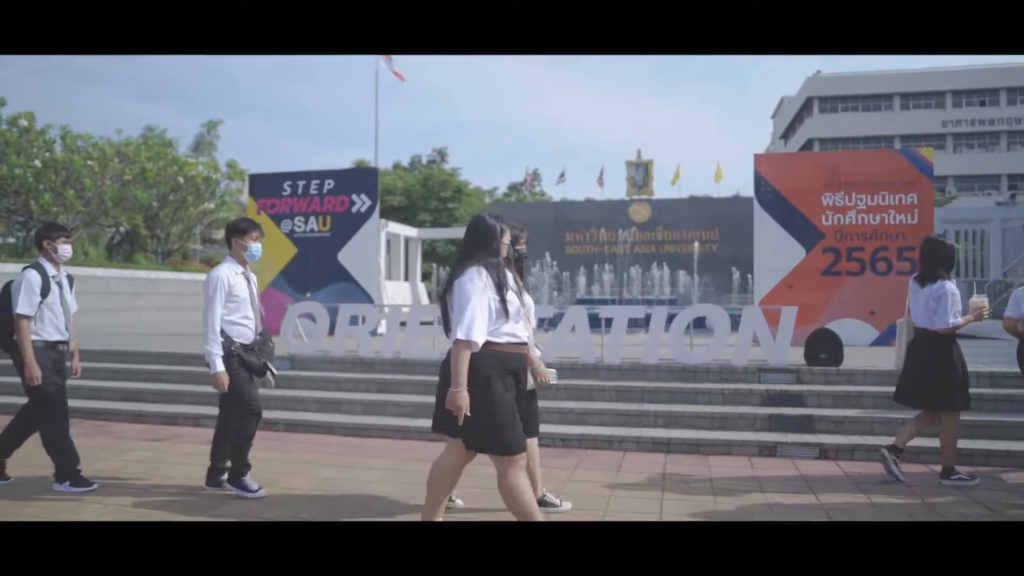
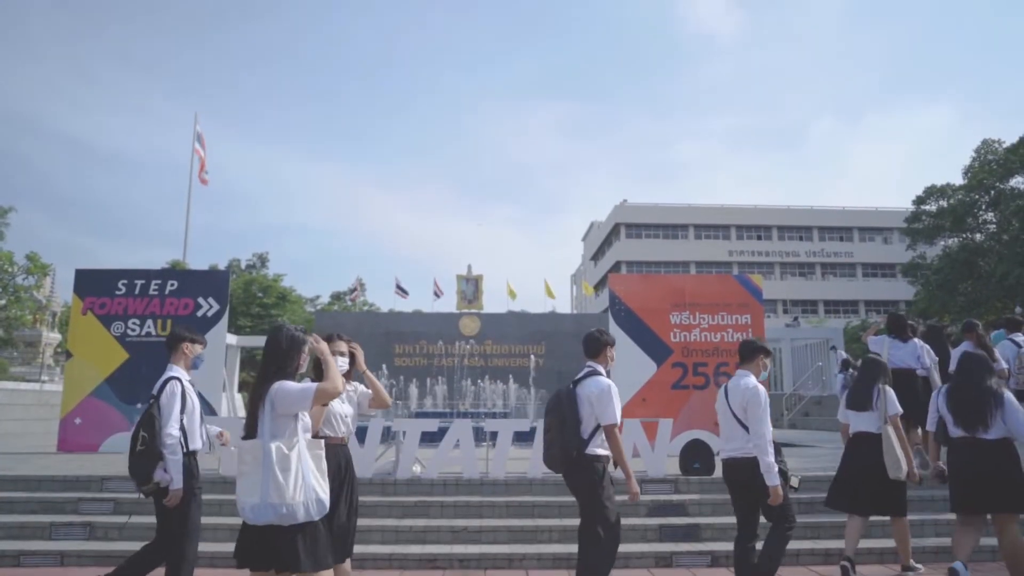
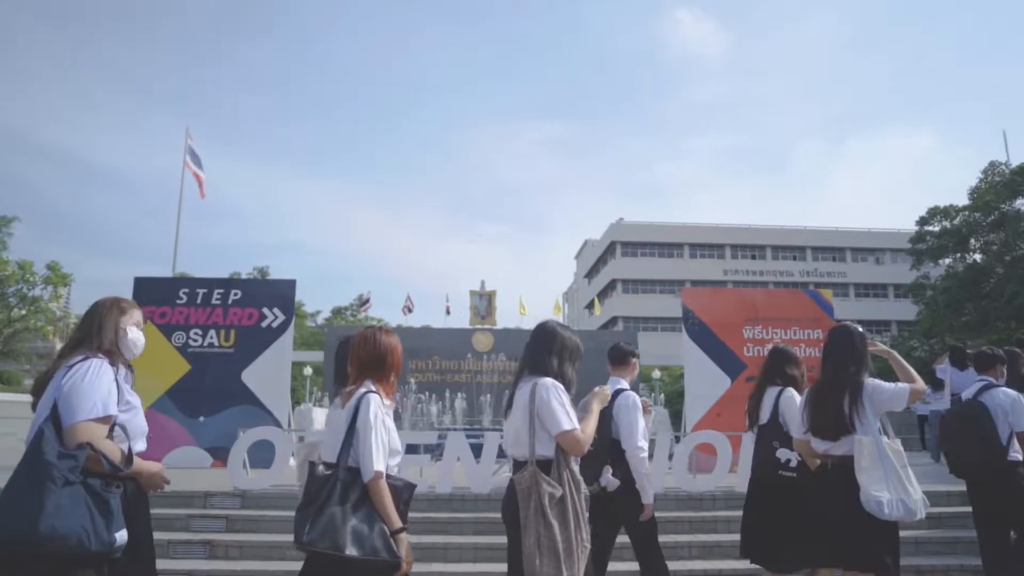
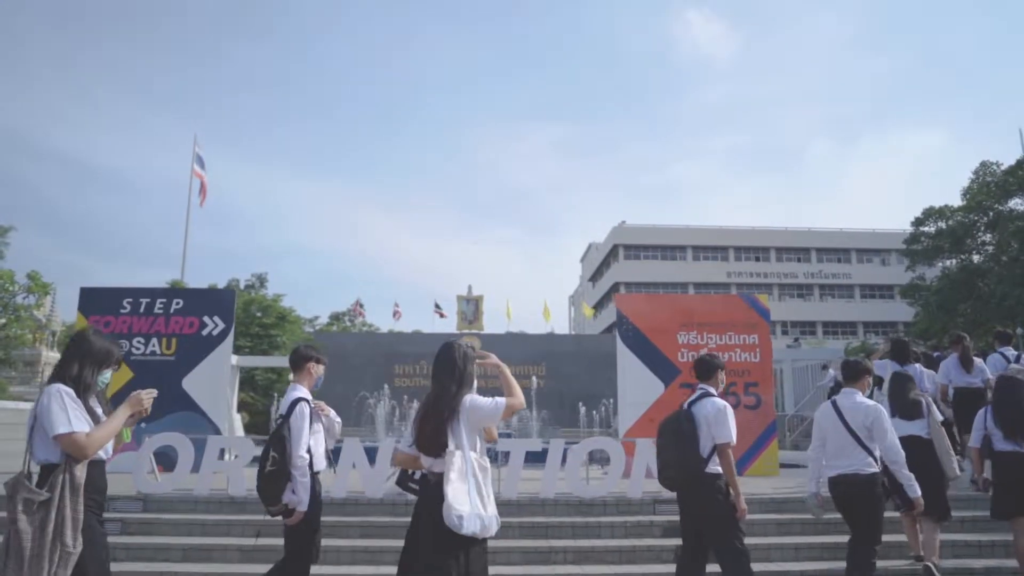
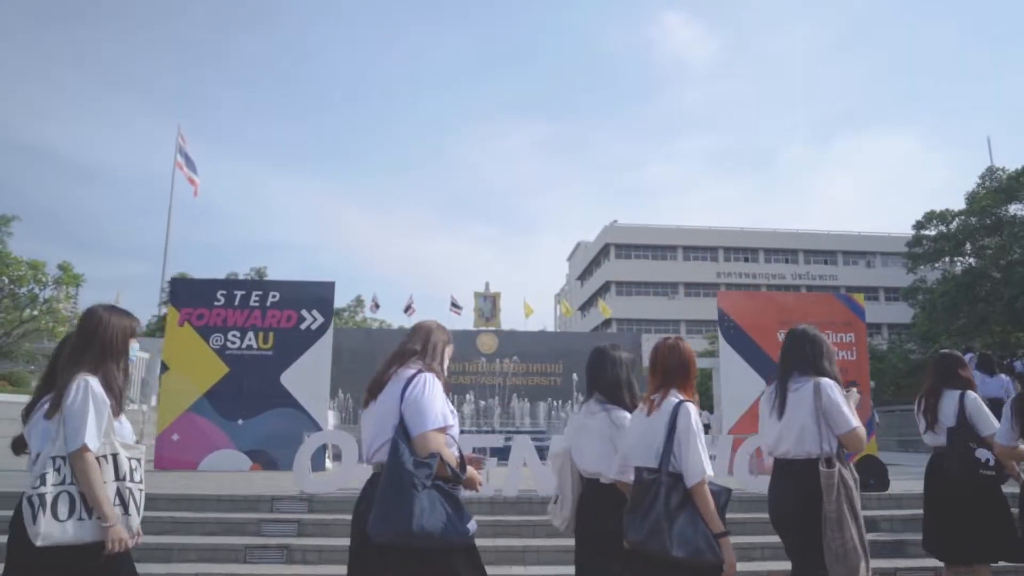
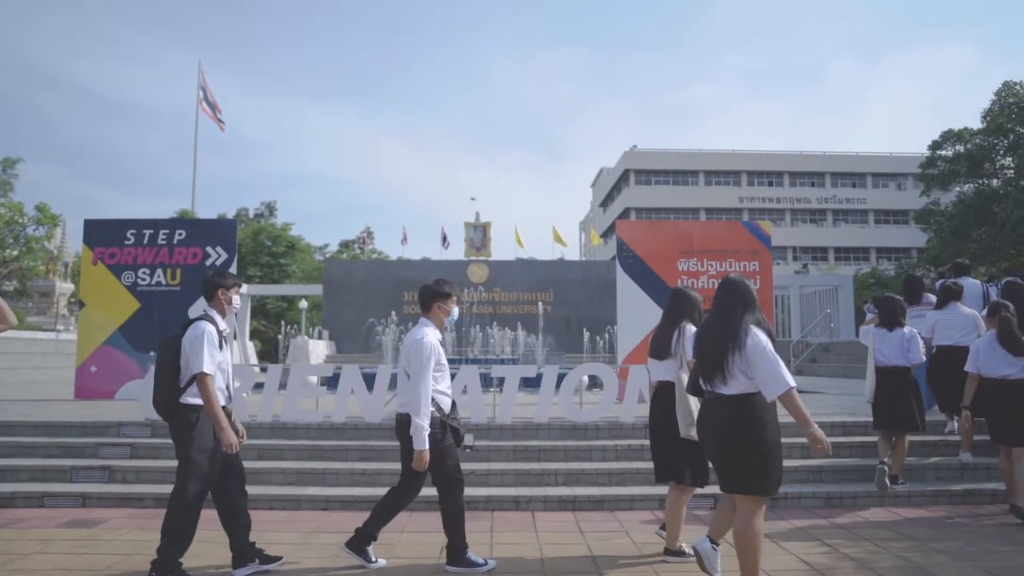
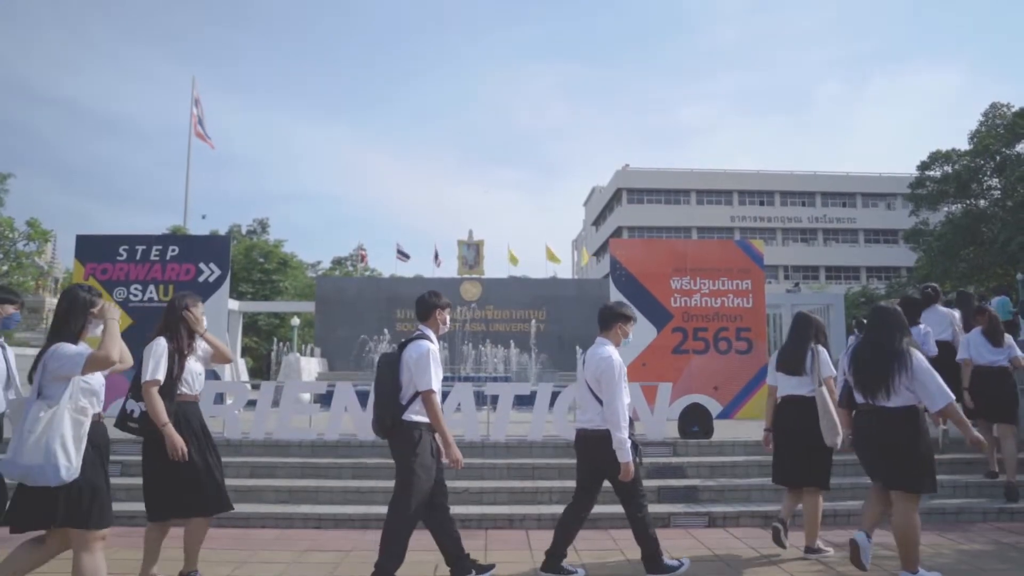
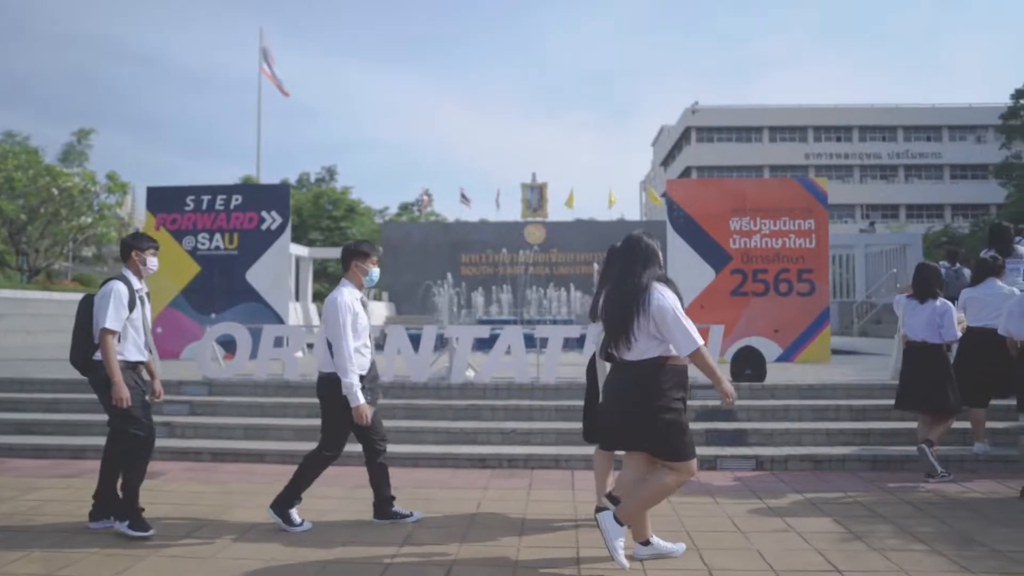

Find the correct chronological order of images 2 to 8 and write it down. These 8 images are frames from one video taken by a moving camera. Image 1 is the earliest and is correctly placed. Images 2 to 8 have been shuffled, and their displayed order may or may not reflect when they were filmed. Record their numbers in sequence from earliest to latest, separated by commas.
8, 6, 7, 2, 4, 3, 5
